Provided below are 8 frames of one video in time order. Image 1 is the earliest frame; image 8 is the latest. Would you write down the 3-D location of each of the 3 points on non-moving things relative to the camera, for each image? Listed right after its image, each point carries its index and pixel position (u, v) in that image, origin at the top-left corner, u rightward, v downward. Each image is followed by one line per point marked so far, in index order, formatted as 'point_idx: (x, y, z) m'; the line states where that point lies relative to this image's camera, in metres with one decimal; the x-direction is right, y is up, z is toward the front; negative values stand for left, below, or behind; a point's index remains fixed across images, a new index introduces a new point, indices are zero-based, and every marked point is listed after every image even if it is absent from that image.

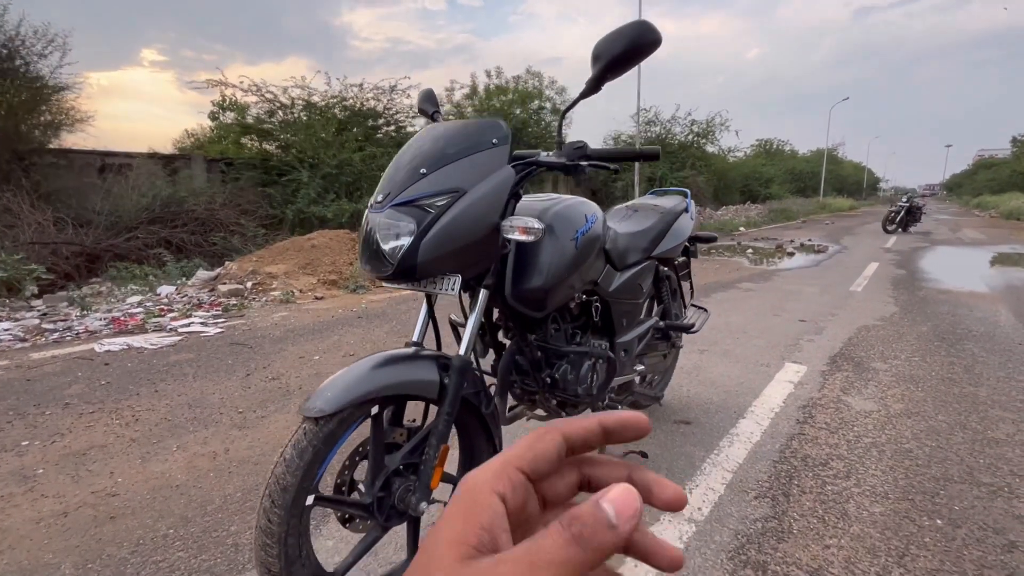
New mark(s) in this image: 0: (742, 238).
0: (+7.4, +1.6, +15.4) m
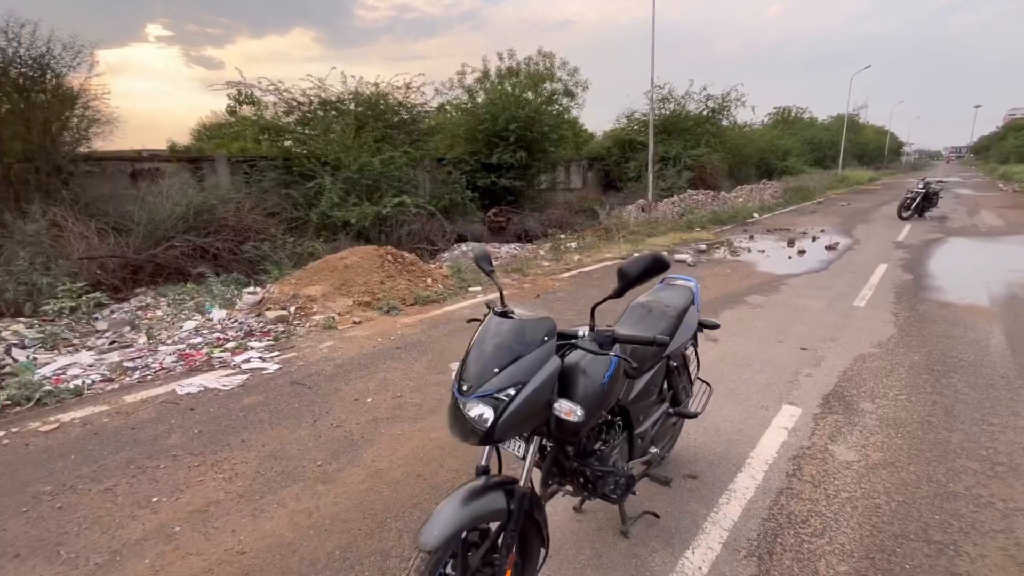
0: (+7.9, +2.0, +15.5) m
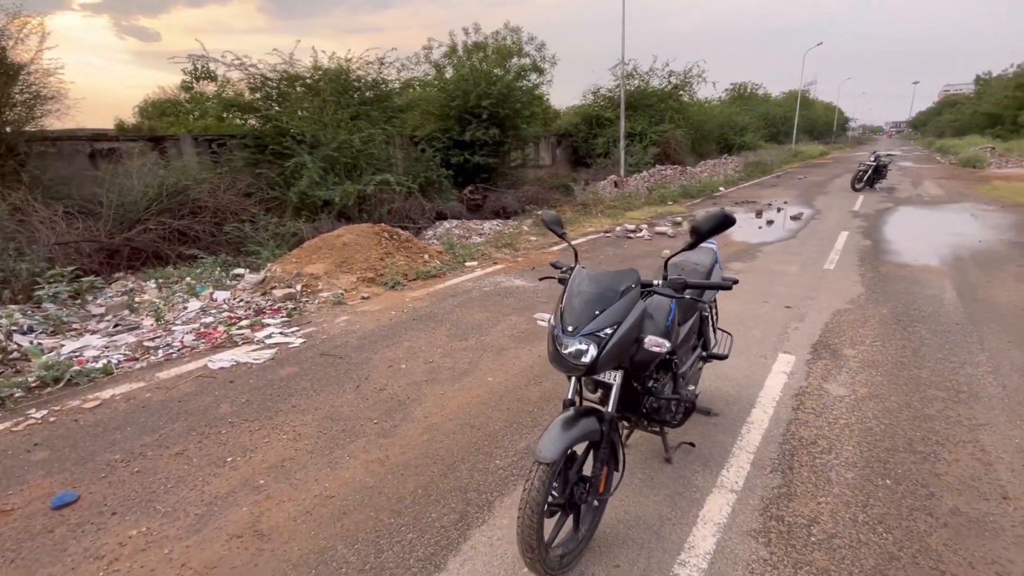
0: (+7.2, +3.0, +16.3) m
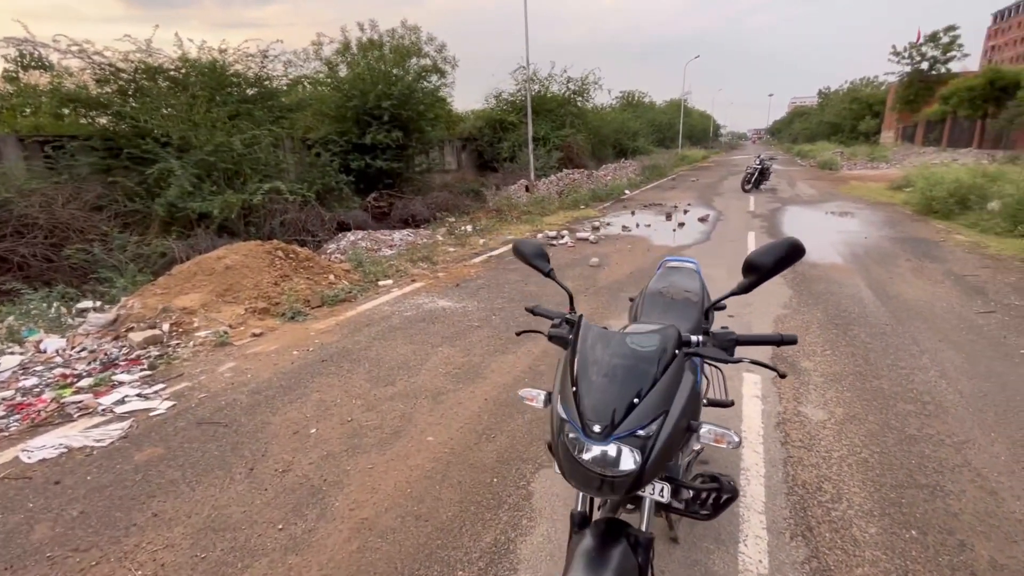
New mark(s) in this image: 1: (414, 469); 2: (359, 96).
0: (+4.2, +2.9, +16.6) m
1: (-0.6, -1.1, +3.0) m
2: (-5.3, +6.8, +16.9) m
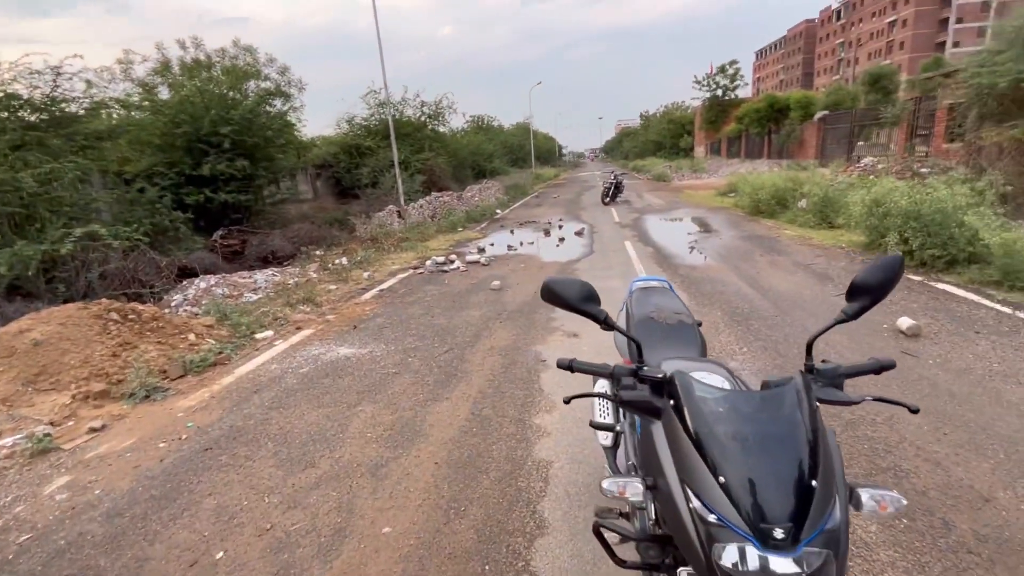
0: (-0.2, +2.3, +16.9) m
1: (-0.7, -1.4, +2.4) m
2: (-9.7, +5.1, +14.6) m
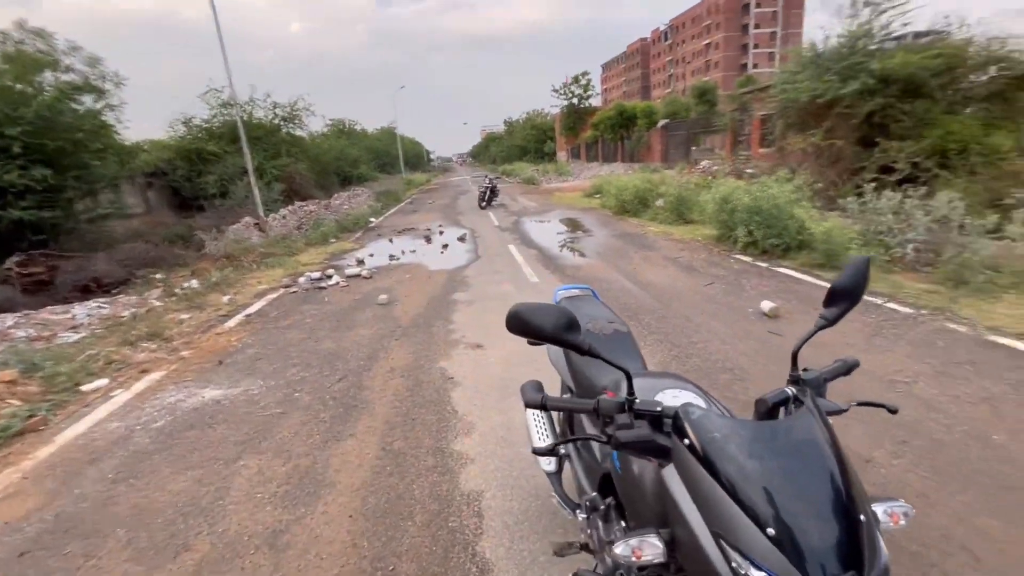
0: (-4.3, +1.9, +16.1) m
1: (-0.9, -1.6, +1.9) m
2: (-13.2, +4.1, +11.5) m
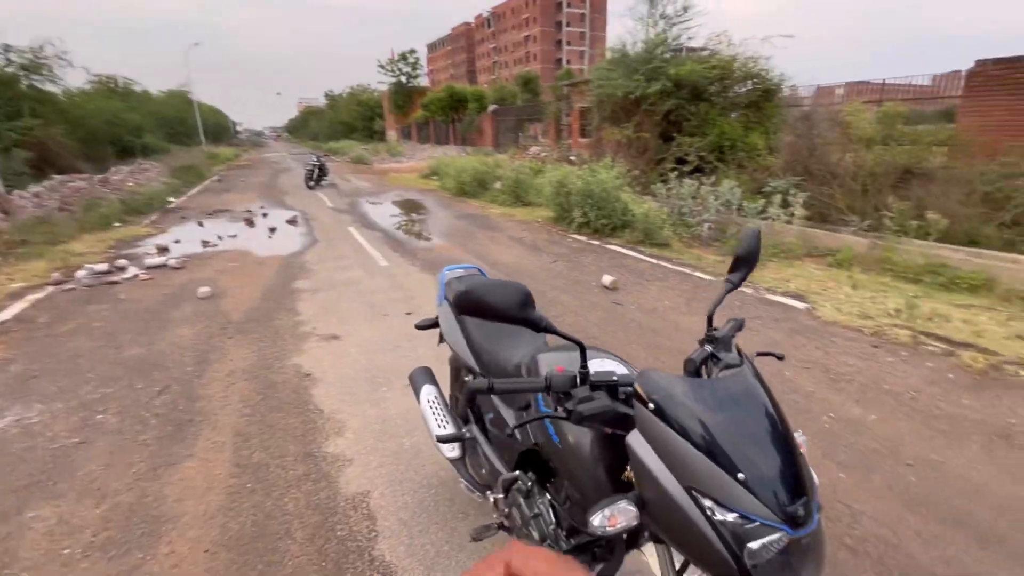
0: (-9.1, +2.1, +13.6) m
1: (-1.1, -1.5, +1.5) m
2: (-16.1, +3.7, +6.3) m
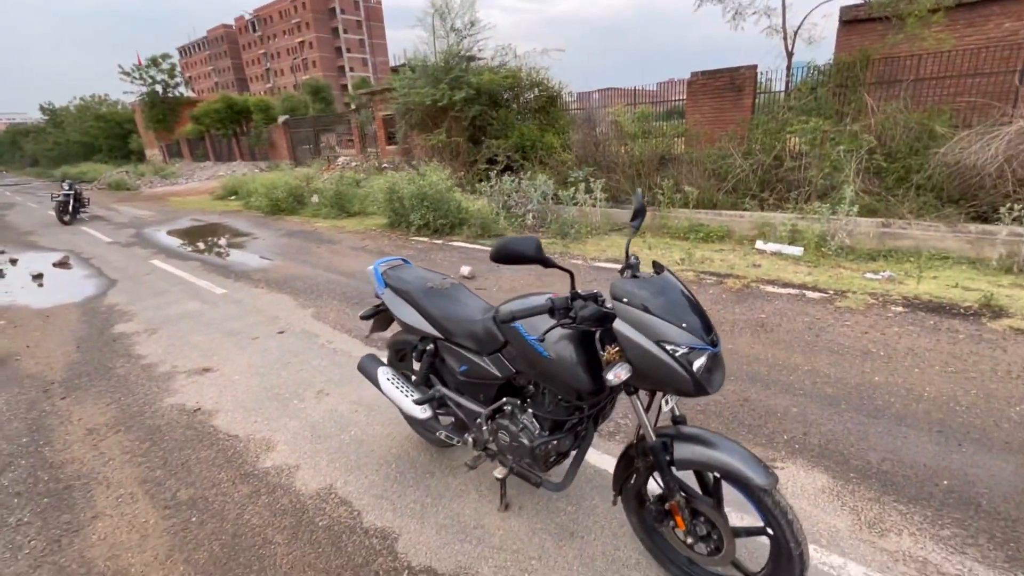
0: (-13.2, +0.3, +9.9) m
1: (-0.8, -1.6, +1.7) m
2: (-17.2, +1.1, +0.6) m
